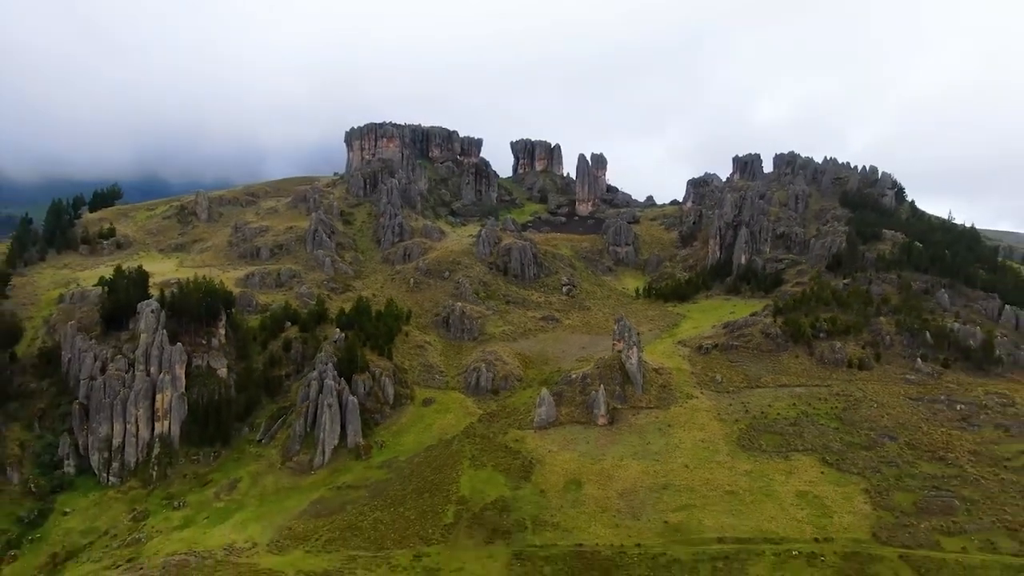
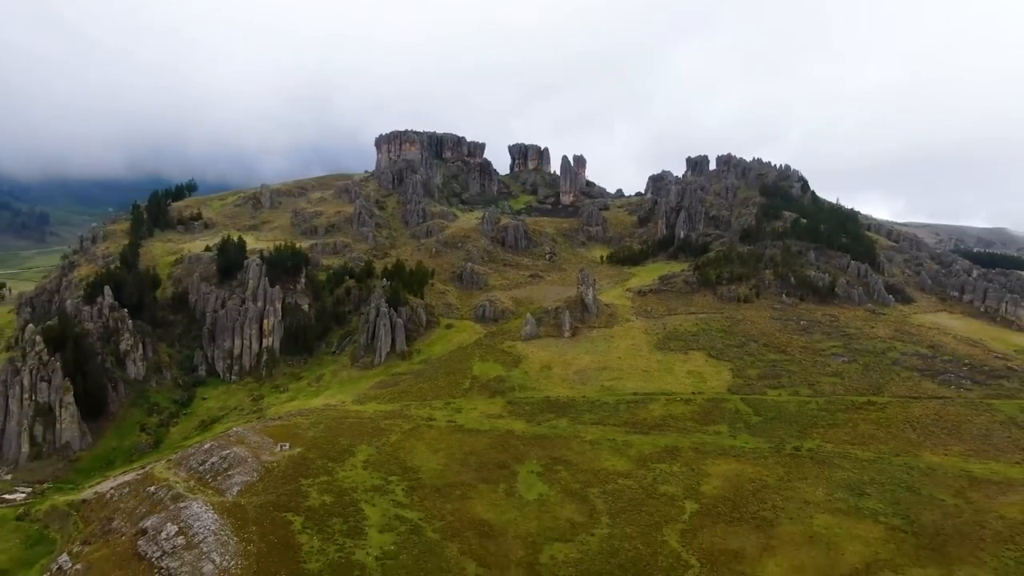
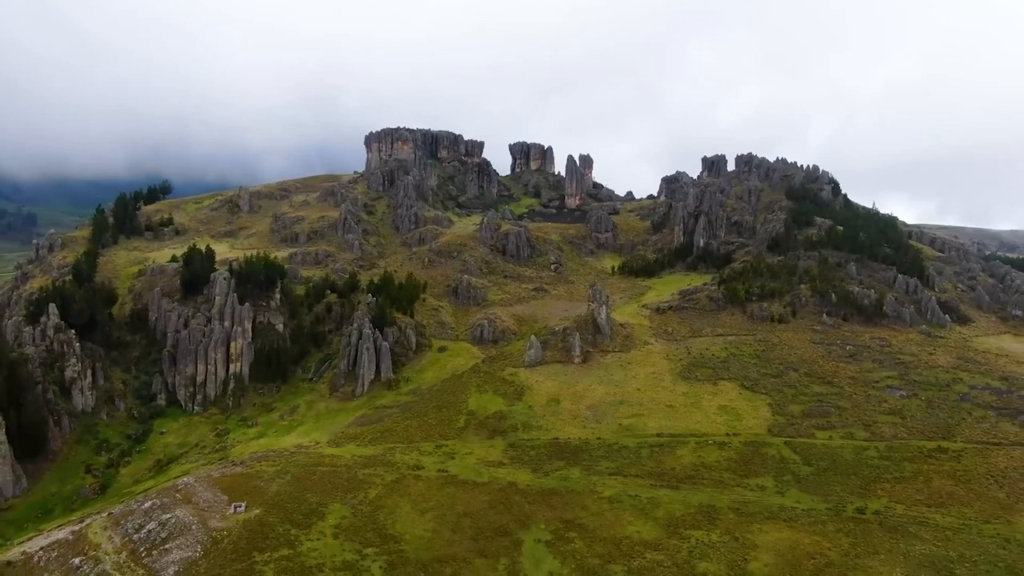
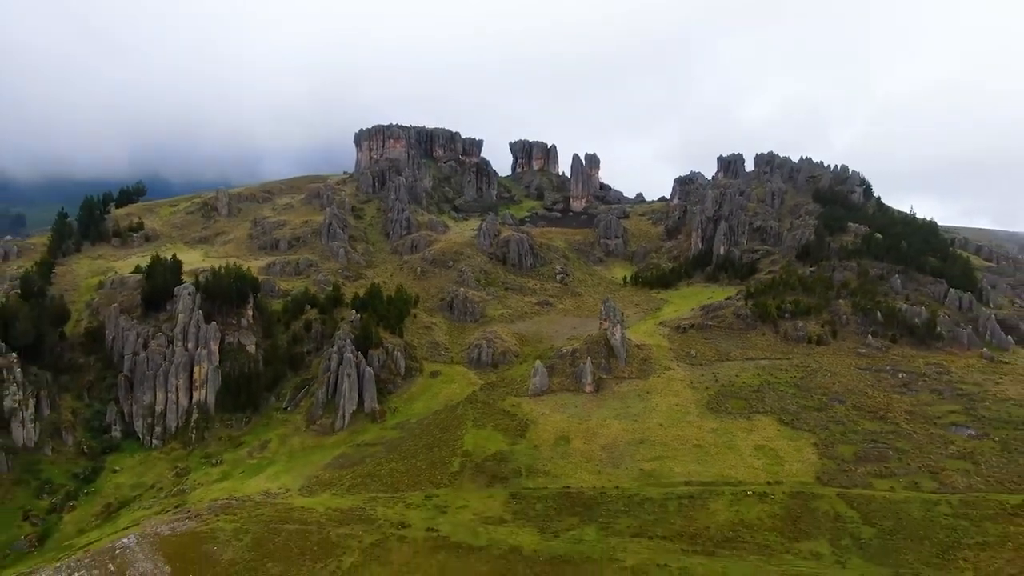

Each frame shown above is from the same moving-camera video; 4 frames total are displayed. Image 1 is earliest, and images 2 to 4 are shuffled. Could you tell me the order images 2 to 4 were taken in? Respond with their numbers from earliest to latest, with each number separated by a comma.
4, 3, 2
